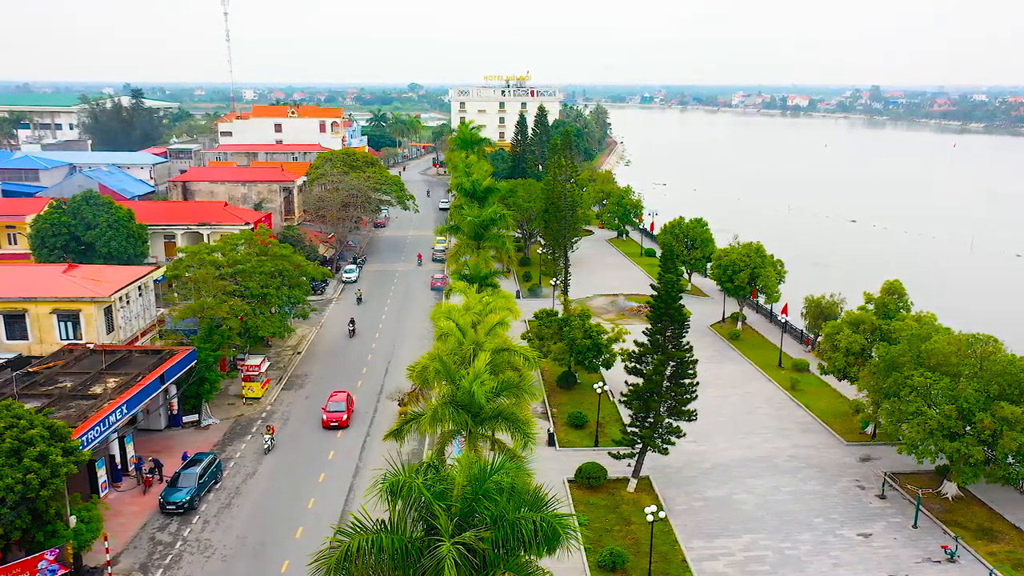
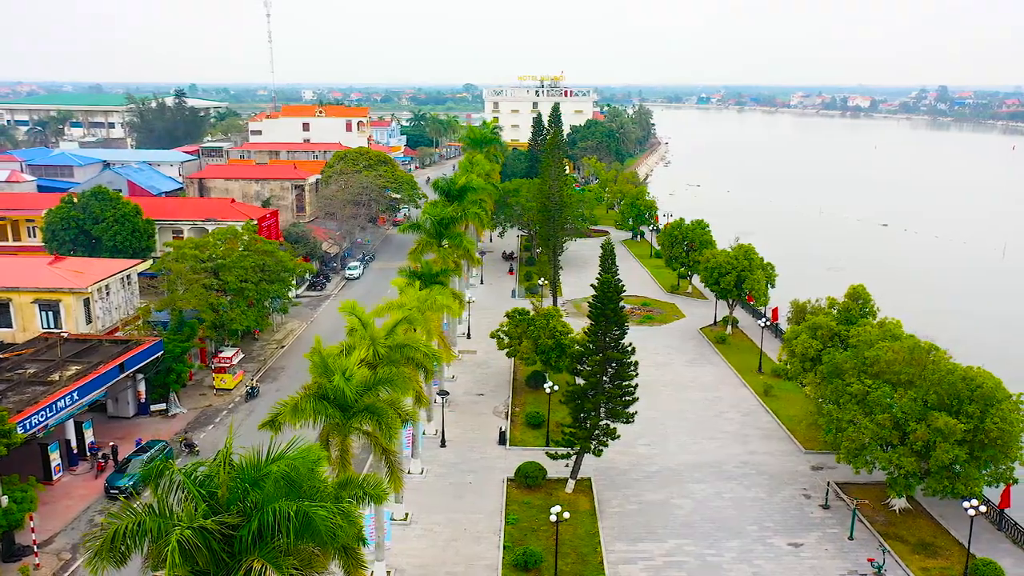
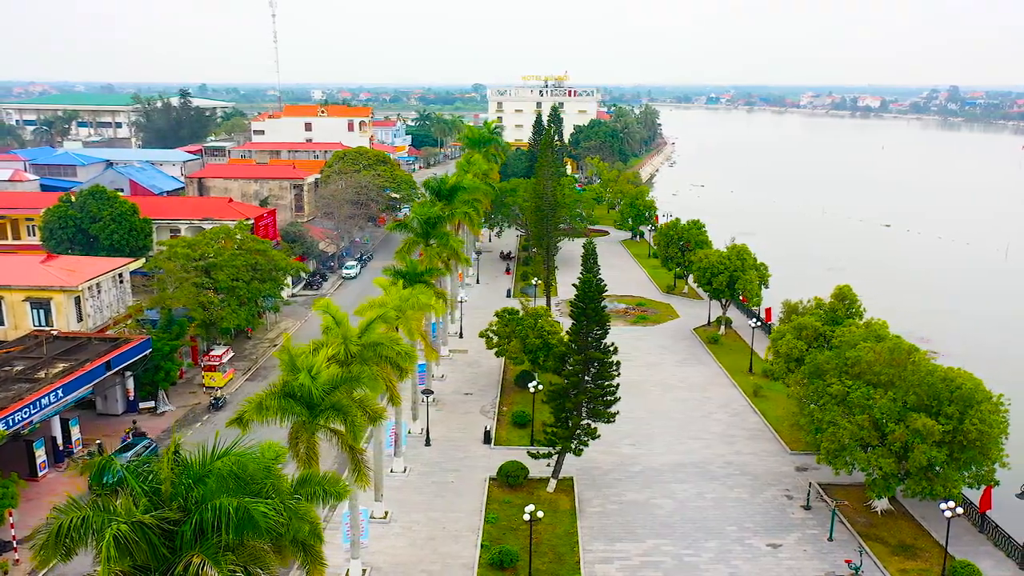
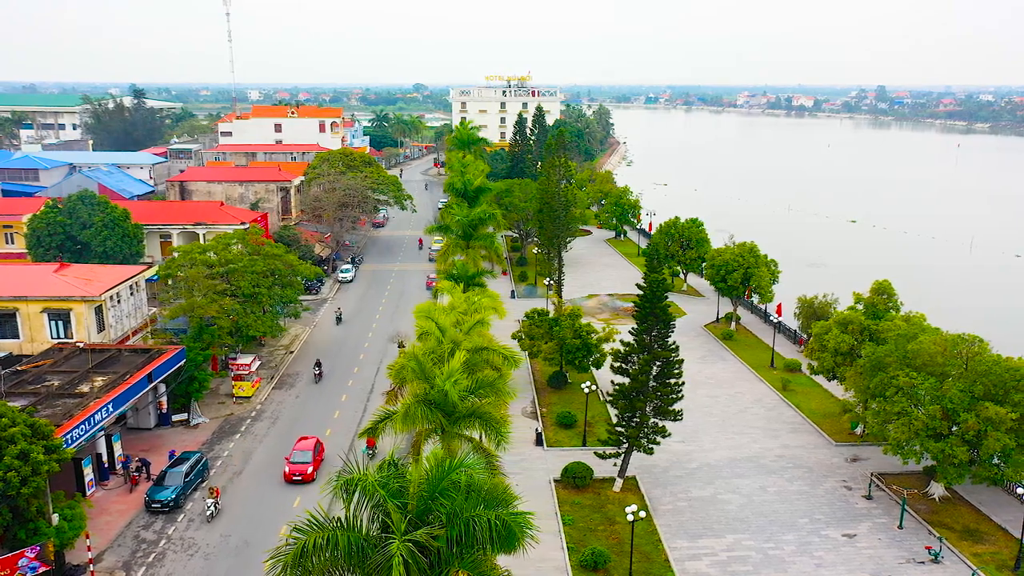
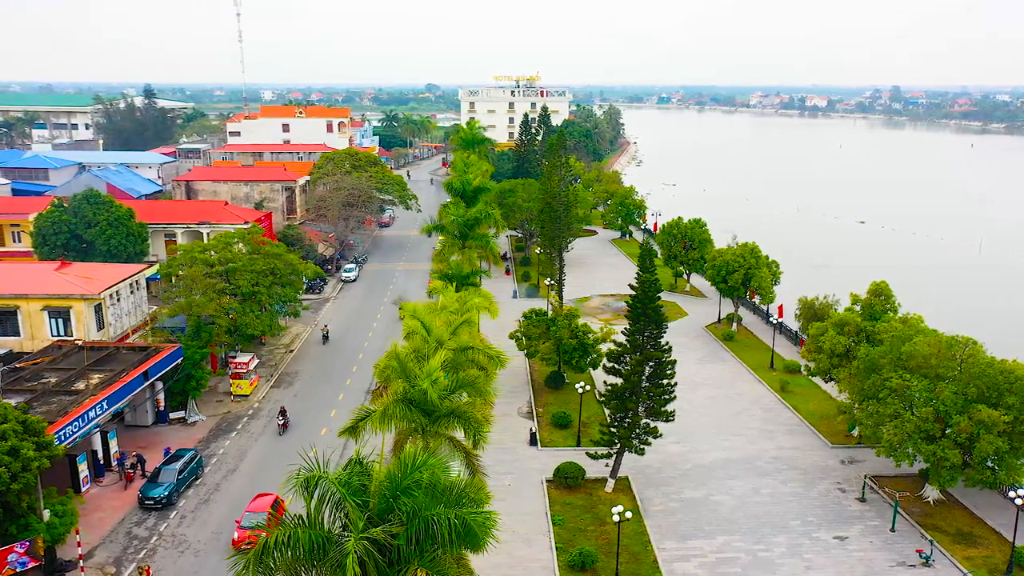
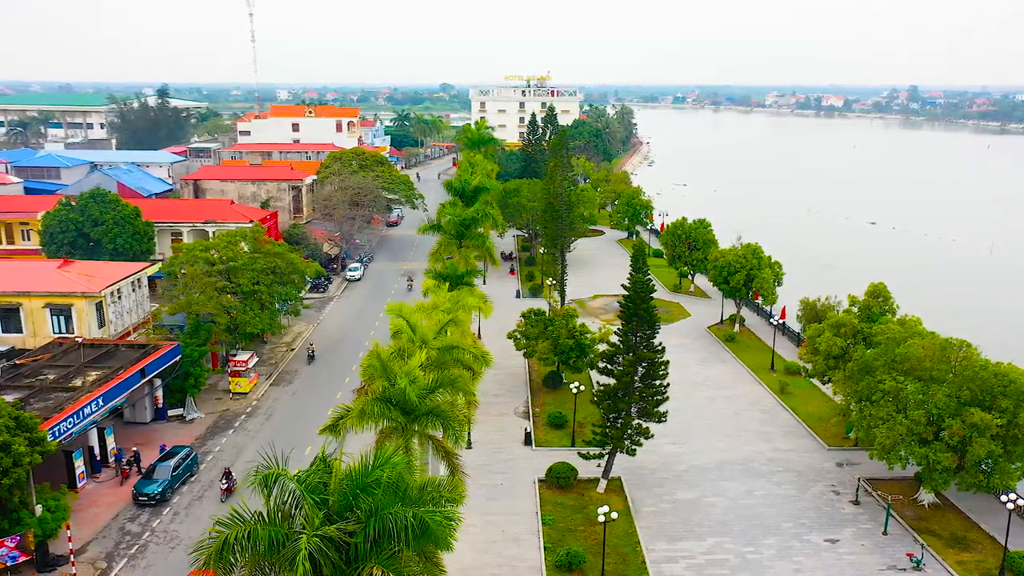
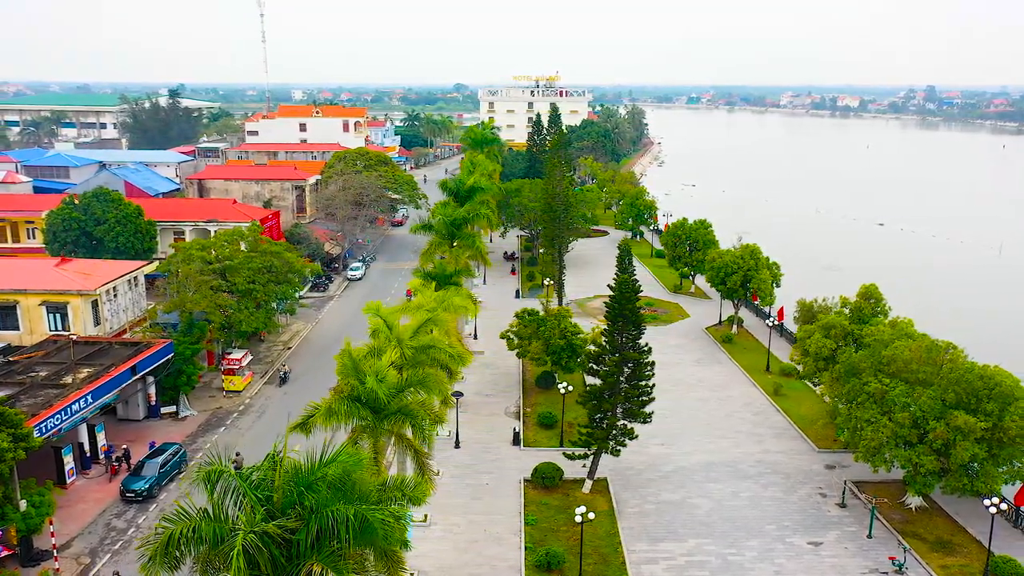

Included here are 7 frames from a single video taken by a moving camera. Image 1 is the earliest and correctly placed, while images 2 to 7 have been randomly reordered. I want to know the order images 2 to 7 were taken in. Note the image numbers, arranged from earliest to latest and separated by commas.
4, 5, 6, 7, 2, 3
